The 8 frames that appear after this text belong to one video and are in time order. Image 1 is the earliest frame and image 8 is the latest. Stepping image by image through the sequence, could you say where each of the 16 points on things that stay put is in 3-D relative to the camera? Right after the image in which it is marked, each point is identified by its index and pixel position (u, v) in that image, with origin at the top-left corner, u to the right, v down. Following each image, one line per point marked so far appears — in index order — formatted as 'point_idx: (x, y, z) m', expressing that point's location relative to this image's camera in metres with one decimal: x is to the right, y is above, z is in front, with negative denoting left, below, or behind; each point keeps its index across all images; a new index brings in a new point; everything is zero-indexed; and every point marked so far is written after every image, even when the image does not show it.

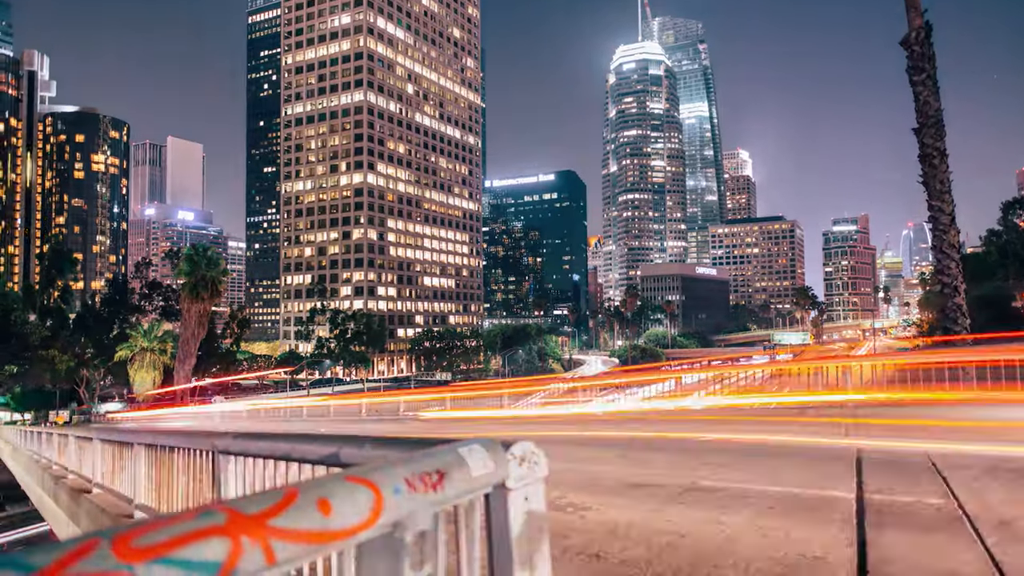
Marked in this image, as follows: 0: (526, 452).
0: (+0.2, -2.8, +12.6) m
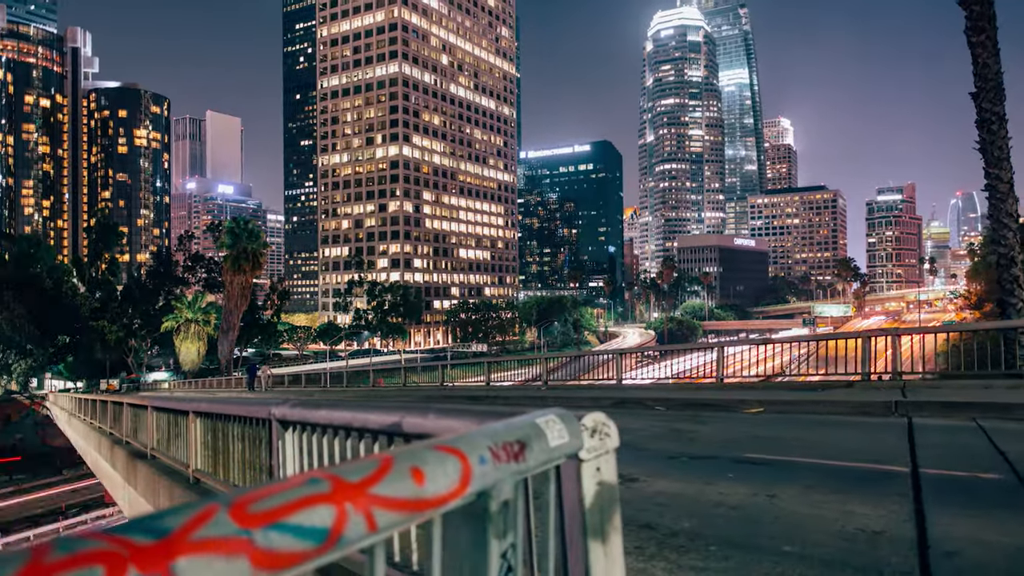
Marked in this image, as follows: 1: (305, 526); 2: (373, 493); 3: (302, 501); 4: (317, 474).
0: (+1.5, -2.3, +12.5) m
1: (-1.8, -2.1, +6.4) m
2: (-1.4, -2.1, +7.3) m
3: (-1.9, -1.9, +6.4) m
4: (-1.8, -1.8, +6.9) m
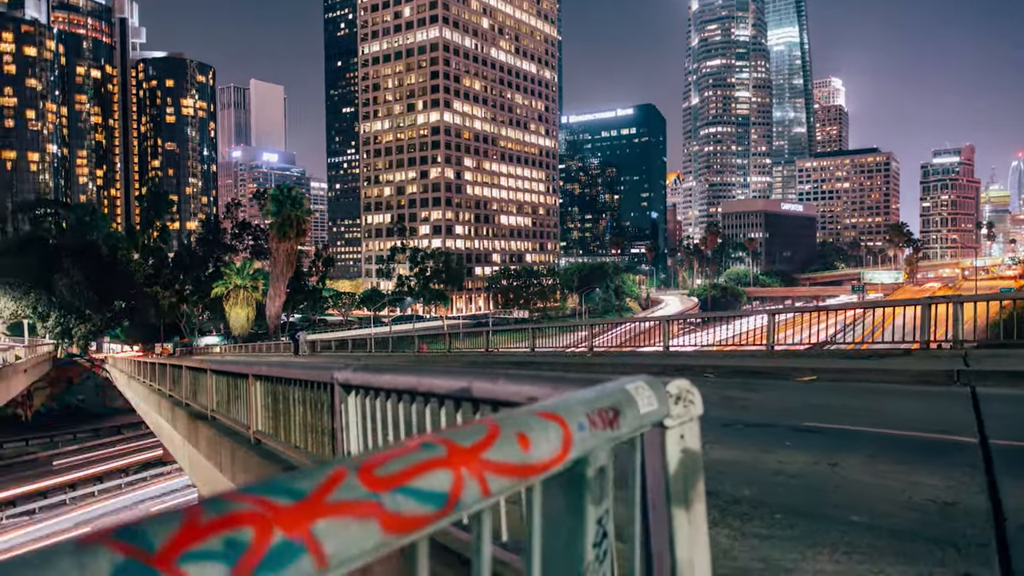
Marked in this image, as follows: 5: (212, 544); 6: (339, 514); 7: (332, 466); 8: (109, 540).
0: (+2.9, -1.7, +12.3) m
1: (-0.7, -1.8, +6.4) m
2: (-0.2, -1.7, +7.2) m
3: (-0.8, -1.6, +6.4) m
4: (-0.7, -1.4, +6.9) m
5: (-1.9, -1.6, +4.6) m
6: (-1.3, -1.7, +5.5) m
7: (-1.5, -1.5, +6.0) m
8: (-2.4, -1.5, +4.3) m
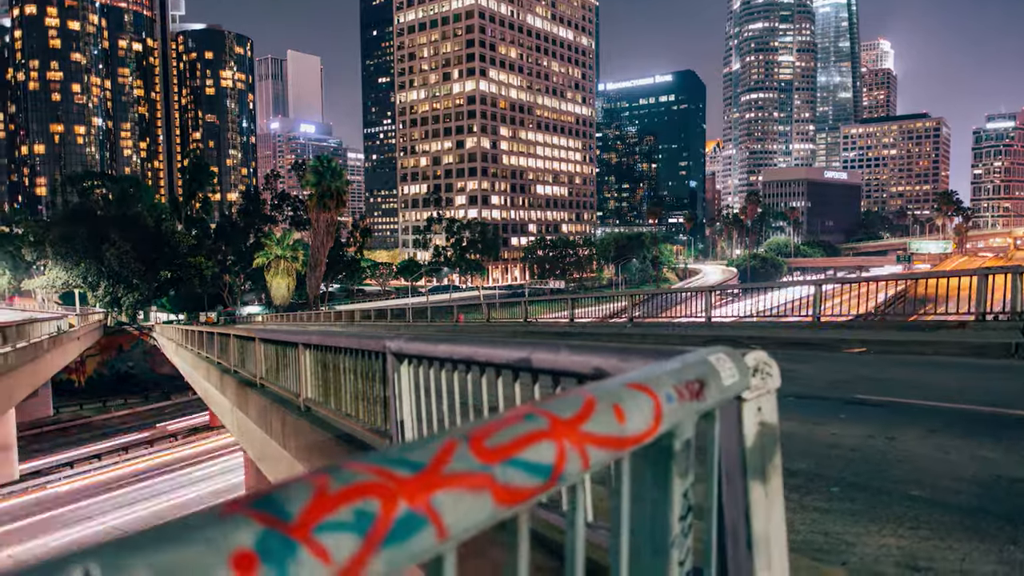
0: (+4.1, -1.2, +12.0) m
1: (+0.2, -1.5, +6.3) m
2: (+0.7, -1.4, +7.1) m
3: (+0.1, -1.3, +6.3) m
4: (+0.2, -1.2, +6.7) m
5: (-1.1, -1.4, +4.6) m
6: (-0.4, -1.5, +5.4) m
7: (-0.6, -1.2, +5.9) m
8: (-1.5, -1.3, +4.3) m
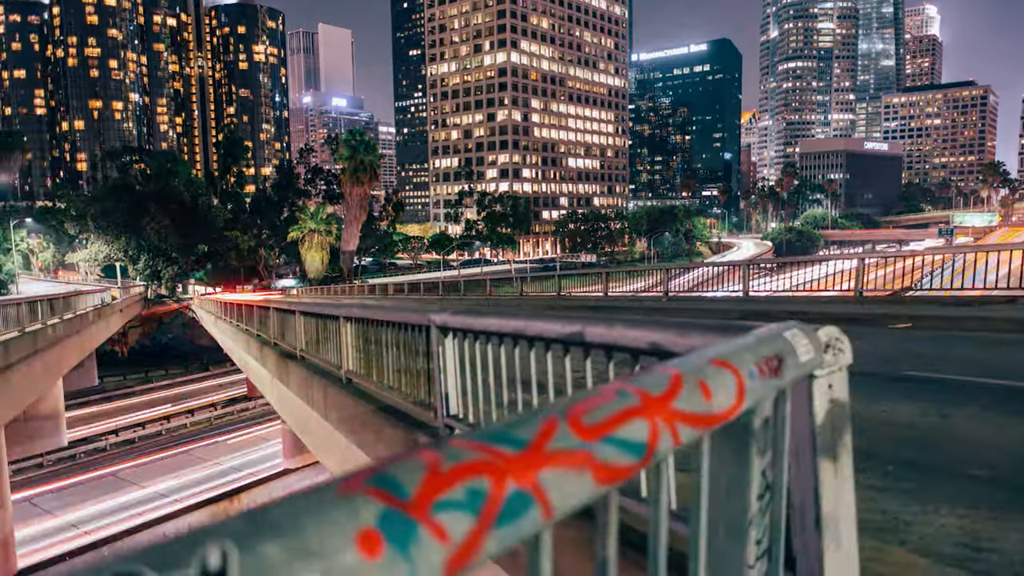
0: (+5.1, -0.8, +11.7) m
1: (+1.0, -1.3, +6.1) m
2: (+1.6, -1.2, +6.9) m
3: (+0.9, -1.1, +6.2) m
4: (+1.0, -0.9, +6.6) m
5: (-0.3, -1.3, +4.4) m
6: (+0.3, -1.3, +5.3) m
7: (+0.2, -1.0, +5.7) m
8: (-0.8, -1.1, +4.2) m
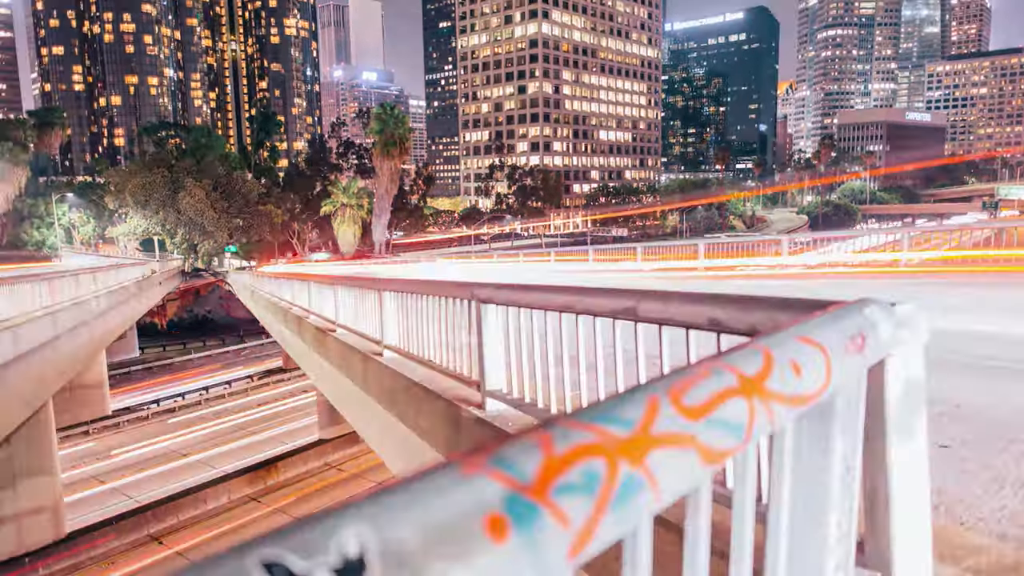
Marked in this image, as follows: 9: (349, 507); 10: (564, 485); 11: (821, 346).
0: (+6.1, -0.4, +11.3) m
1: (+1.8, -1.1, +5.9) m
2: (+2.4, -0.9, +6.6) m
3: (+1.7, -0.9, +5.9) m
4: (+1.8, -0.7, +6.3) m
5: (+0.4, -1.1, +4.3) m
6: (+1.1, -1.1, +5.1) m
7: (+1.0, -0.8, +5.5) m
8: (-0.1, -1.0, +4.0) m
9: (-0.8, -1.1, +3.6) m
10: (+0.3, -1.1, +4.2) m
11: (+3.4, -0.7, +7.9) m
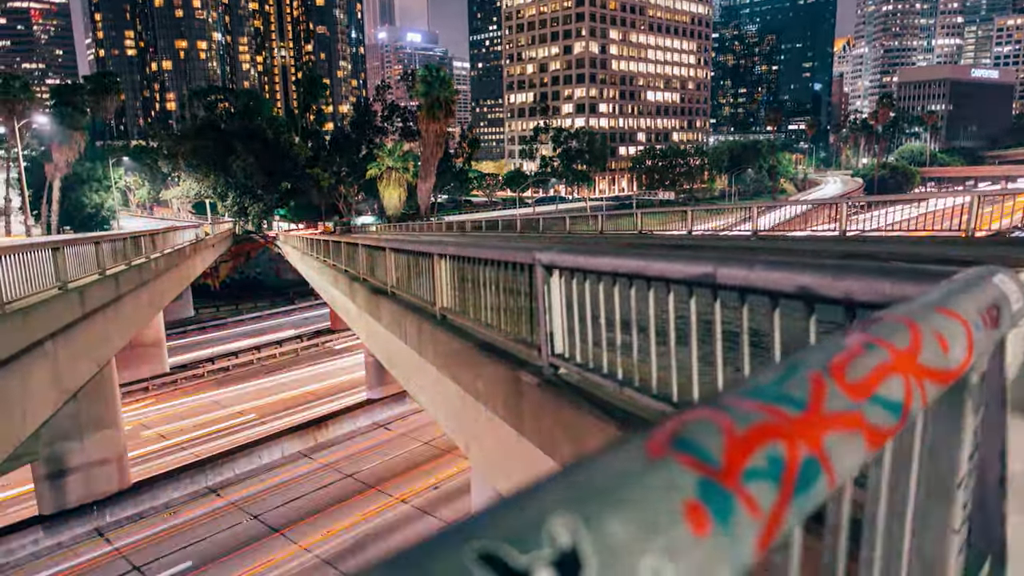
0: (+7.5, +0.1, +10.5) m
1: (+2.8, -0.8, +5.4) m
2: (+3.5, -0.7, +6.2) m
3: (+2.8, -0.6, +5.5) m
4: (+2.9, -0.4, +5.9) m
5: (+1.4, -0.9, +3.9) m
6: (+2.1, -0.9, +4.7) m
7: (+2.0, -0.6, +5.2) m
8: (+0.8, -0.8, +3.7) m
9: (+0.1, -0.9, +3.3) m
10: (+1.3, -1.0, +3.8) m
11: (+4.6, -0.3, +7.3) m
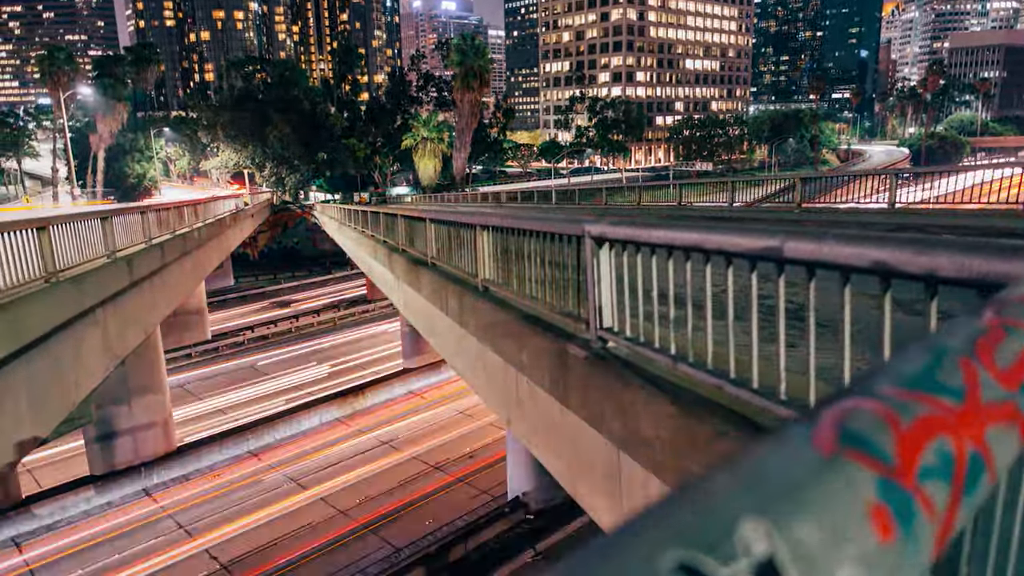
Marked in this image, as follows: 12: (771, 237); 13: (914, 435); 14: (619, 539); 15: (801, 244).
0: (+8.6, +0.4, +9.9) m
1: (+3.6, -0.7, +5.0) m
2: (+4.3, -0.5, +5.7) m
3: (+3.6, -0.5, +5.1) m
4: (+3.7, -0.3, +5.4) m
5: (+2.1, -0.8, +3.6) m
6: (+2.9, -0.8, +4.3) m
7: (+2.8, -0.4, +4.8) m
8: (+1.6, -0.7, +3.4) m
9: (+0.8, -0.9, +3.0) m
10: (+2.0, -0.9, +3.5) m
11: (+5.5, -0.1, +6.8) m
12: (+6.5, +1.5, +19.3) m
13: (+2.0, -0.7, +3.6) m
14: (+0.4, -1.0, +2.9) m
15: (+6.7, +1.1, +17.2) m
